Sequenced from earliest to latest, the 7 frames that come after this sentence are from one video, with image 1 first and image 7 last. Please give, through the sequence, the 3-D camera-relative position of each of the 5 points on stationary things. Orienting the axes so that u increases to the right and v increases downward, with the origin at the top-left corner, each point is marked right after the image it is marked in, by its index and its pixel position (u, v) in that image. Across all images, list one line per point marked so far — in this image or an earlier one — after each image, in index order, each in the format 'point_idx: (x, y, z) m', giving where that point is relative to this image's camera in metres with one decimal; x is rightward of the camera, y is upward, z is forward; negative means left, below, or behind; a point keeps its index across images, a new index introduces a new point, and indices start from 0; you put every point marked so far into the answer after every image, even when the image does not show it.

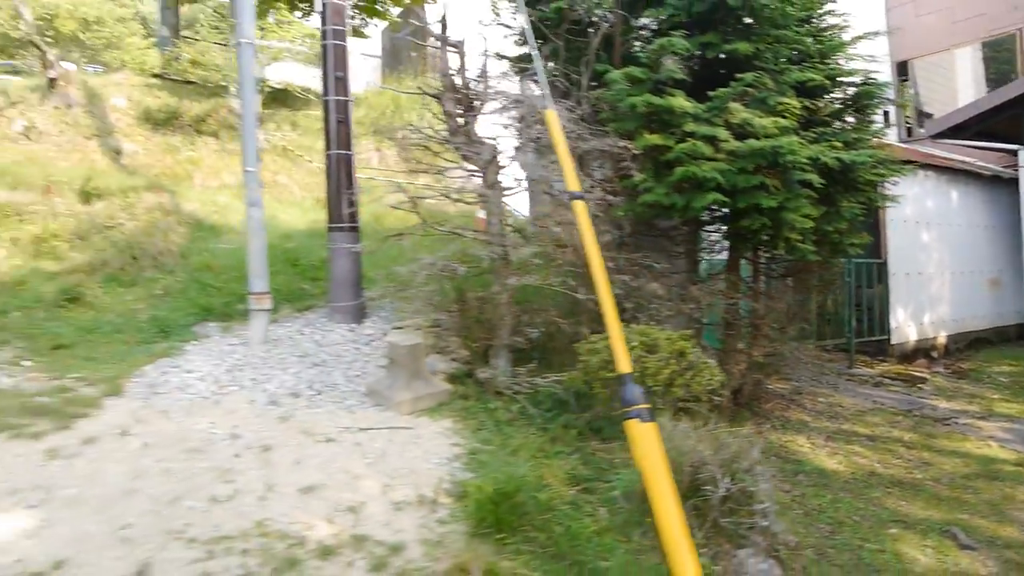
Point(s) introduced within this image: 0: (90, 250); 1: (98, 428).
0: (-4.1, +0.4, +7.6) m
1: (-2.1, -0.7, +3.9) m
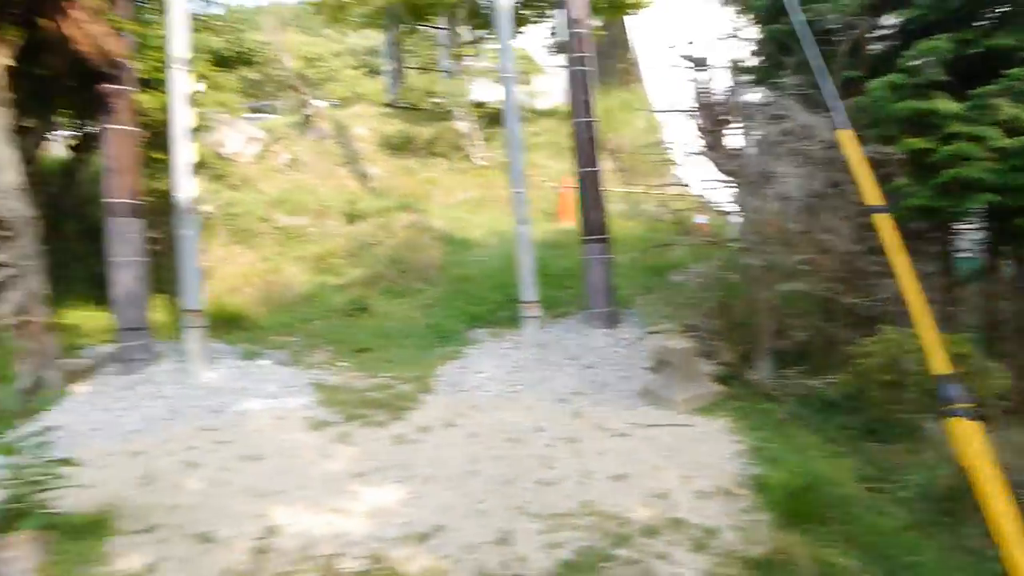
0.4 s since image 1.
0: (-1.6, +0.2, +8.7) m
1: (-0.5, -0.8, +4.6) m
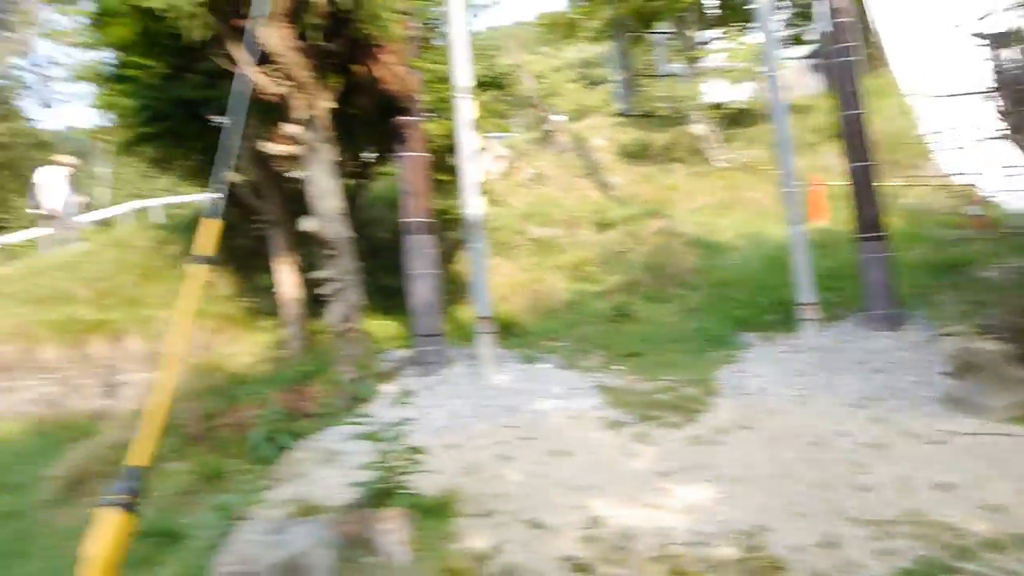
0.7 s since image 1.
0: (+1.2, +0.2, +8.9) m
1: (+1.2, -0.8, +4.7) m
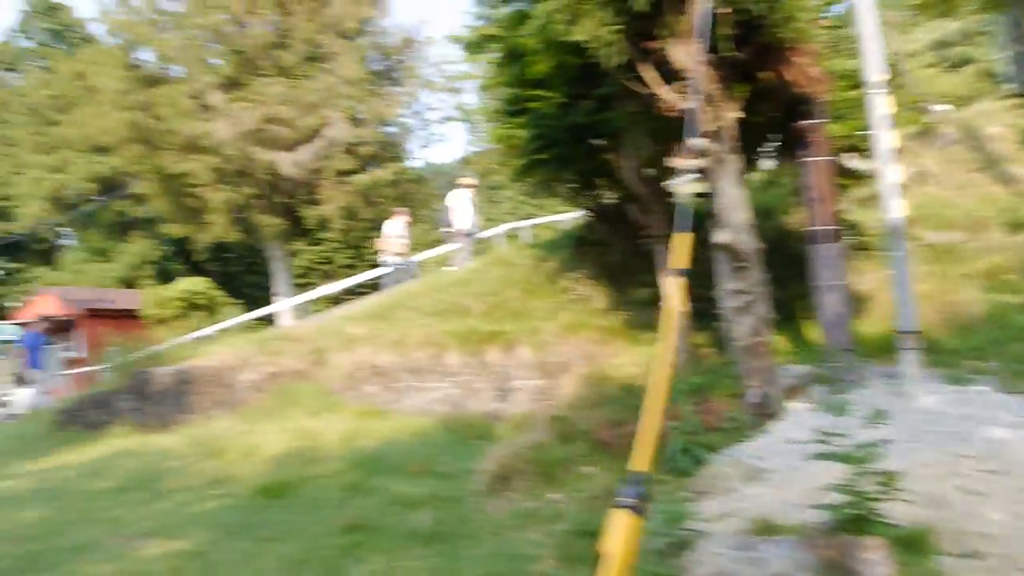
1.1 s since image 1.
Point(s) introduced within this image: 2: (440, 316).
0: (+5.2, +0.1, +7.5) m
1: (+3.6, -0.8, +3.6) m
2: (-1.1, -0.4, +11.6) m
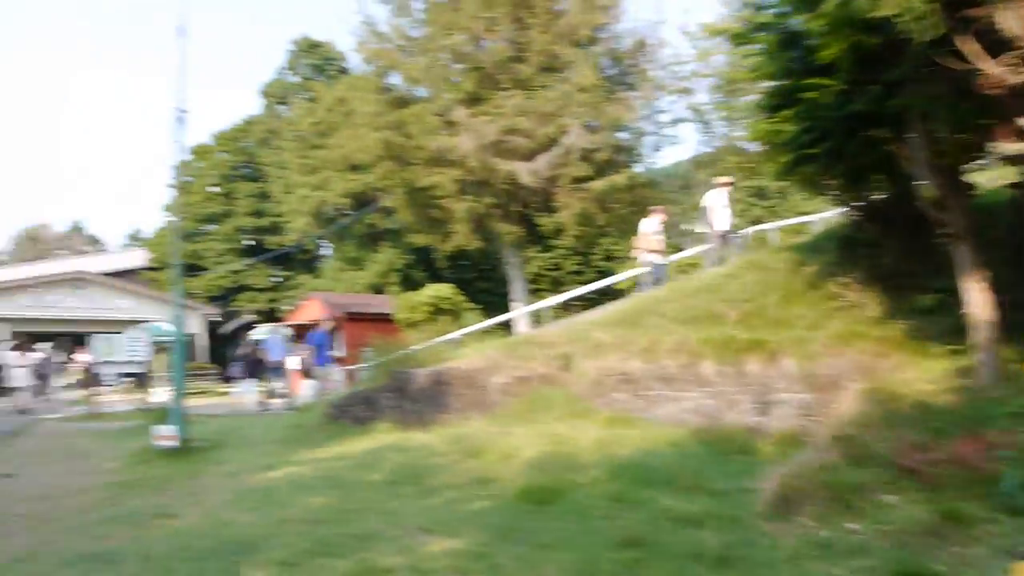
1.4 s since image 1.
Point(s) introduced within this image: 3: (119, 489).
0: (+7.4, 0.0, +5.5) m
1: (+4.8, -0.9, +2.2) m
2: (+2.5, -0.5, +11.1) m
3: (-4.0, -2.0, +8.0) m
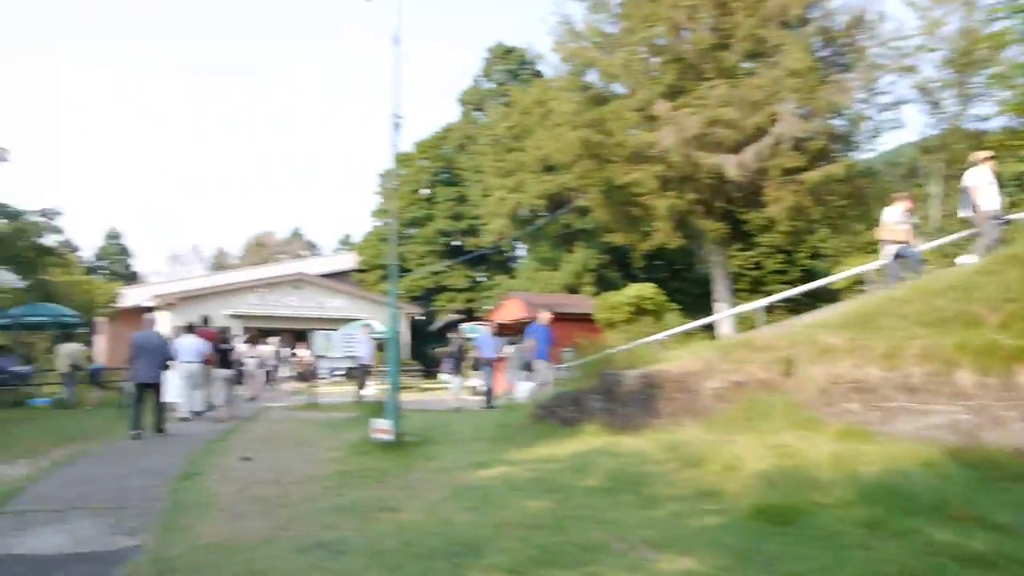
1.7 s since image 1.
0: (+8.8, +0.1, +3.2) m
1: (+5.4, -0.8, +0.6) m
2: (+5.3, -0.5, +9.8) m
3: (-1.8, -2.0, +8.3) m
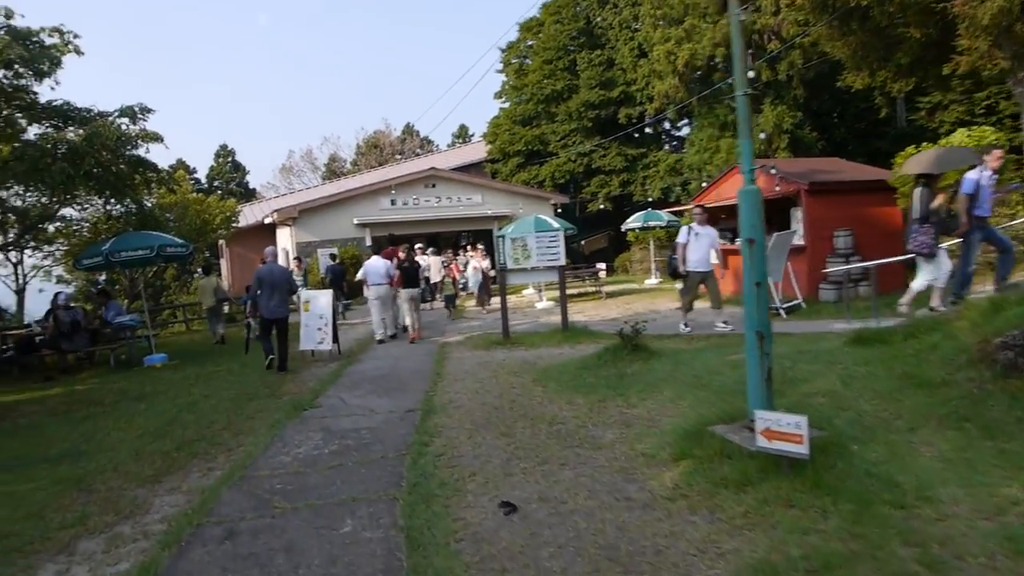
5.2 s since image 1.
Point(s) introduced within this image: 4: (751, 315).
0: (+10.9, +0.7, -3.4) m
1: (+7.3, -0.7, -5.4) m
2: (+8.3, +0.9, +3.6) m
3: (+1.3, -1.3, +3.3) m
4: (+1.7, -0.2, +5.5) m
